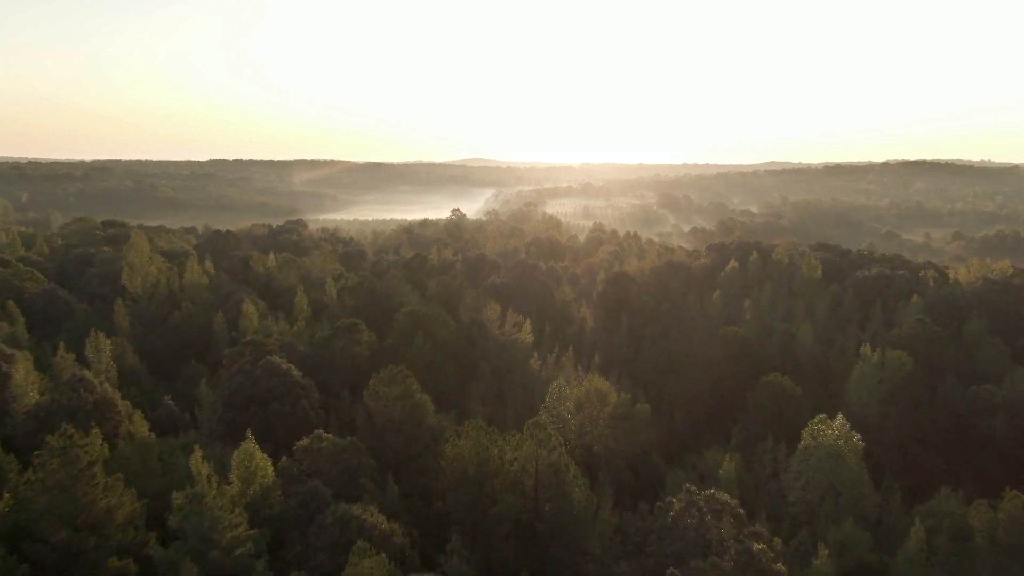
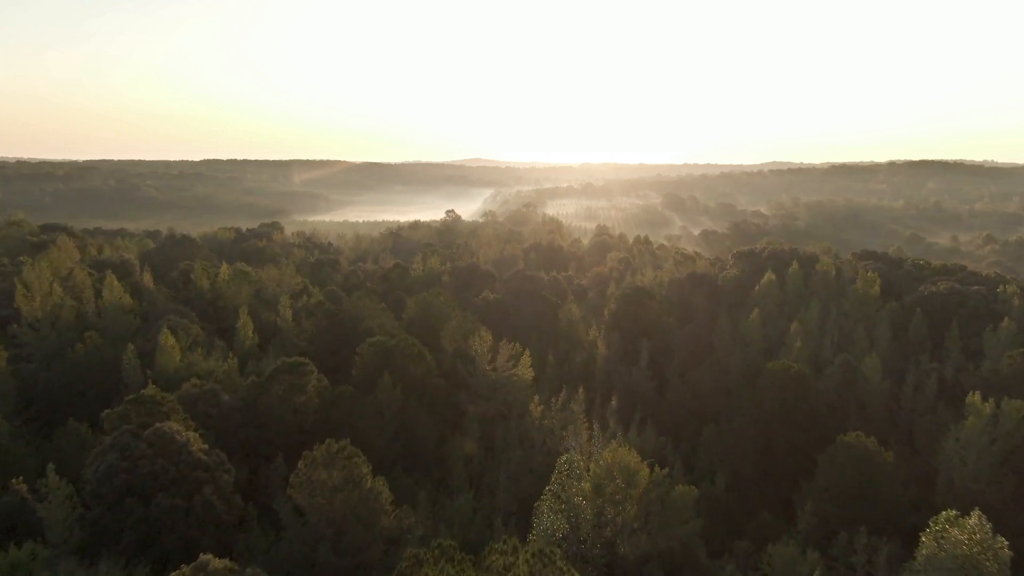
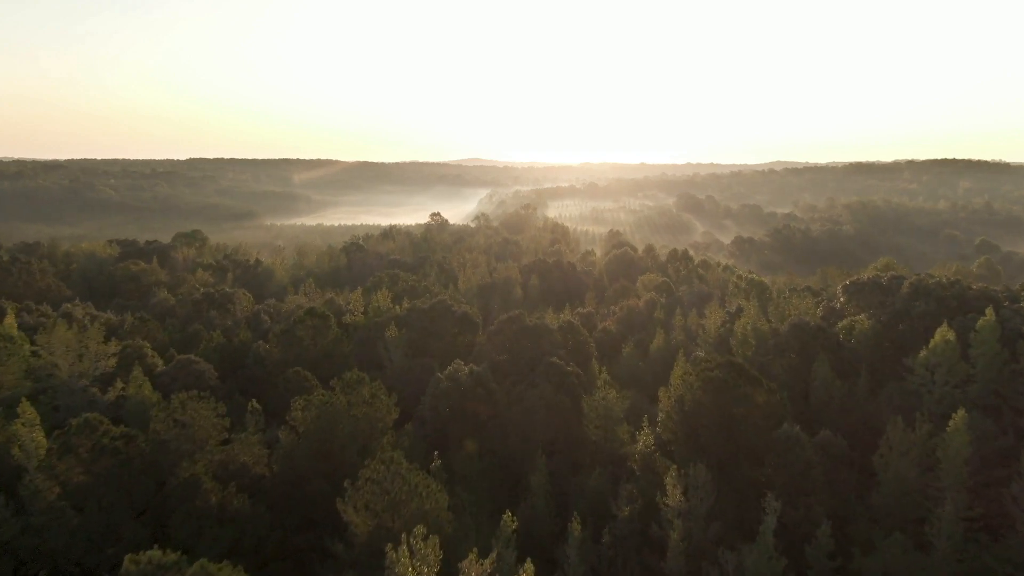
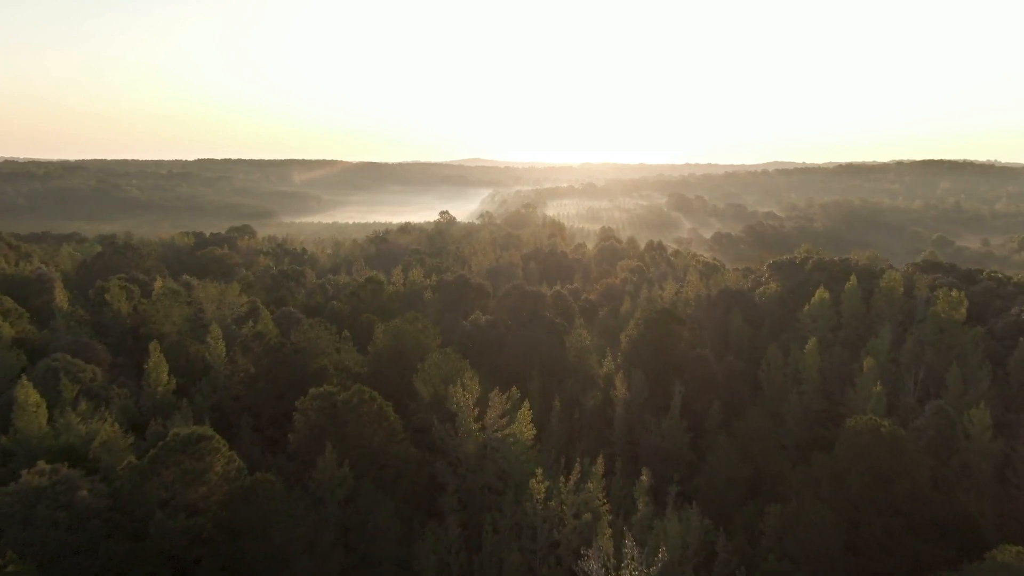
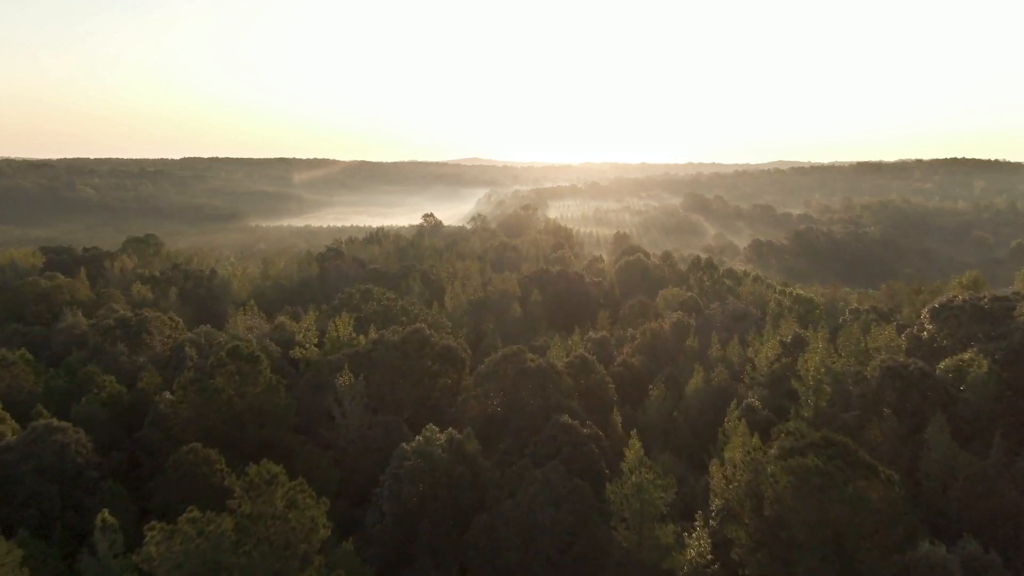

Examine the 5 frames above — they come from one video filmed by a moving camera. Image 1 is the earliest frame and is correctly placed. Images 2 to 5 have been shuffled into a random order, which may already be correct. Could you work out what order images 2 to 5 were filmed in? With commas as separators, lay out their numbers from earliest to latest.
2, 4, 3, 5
